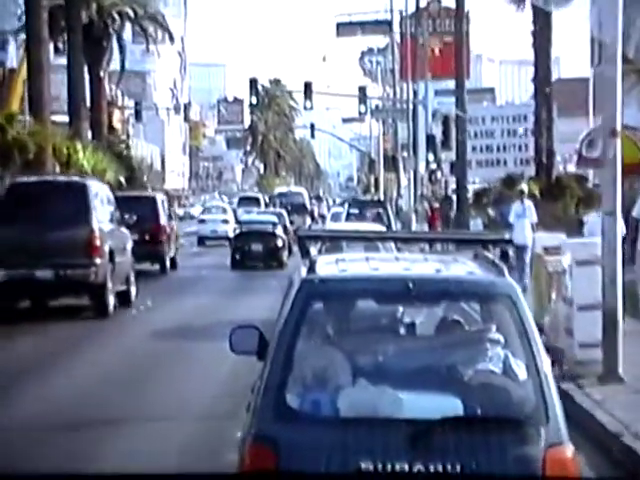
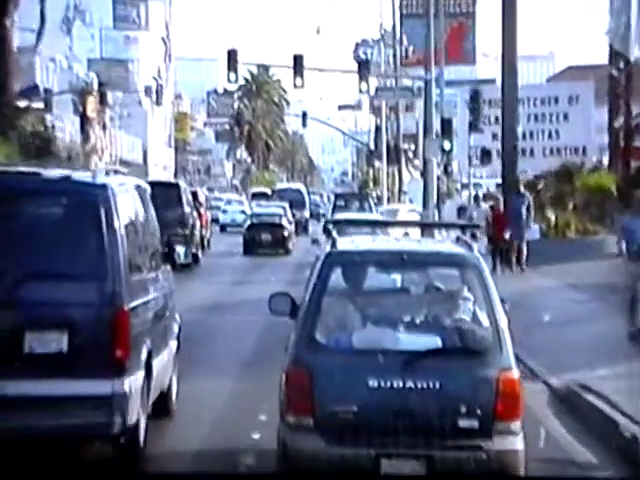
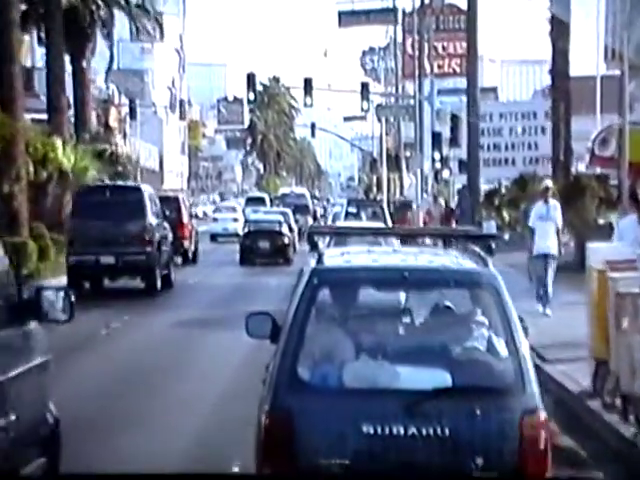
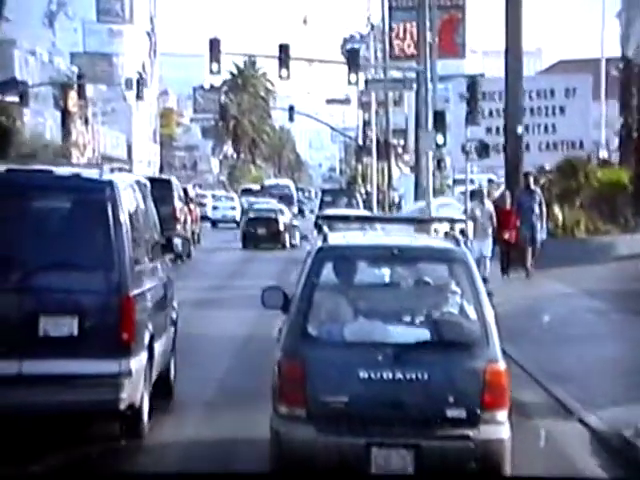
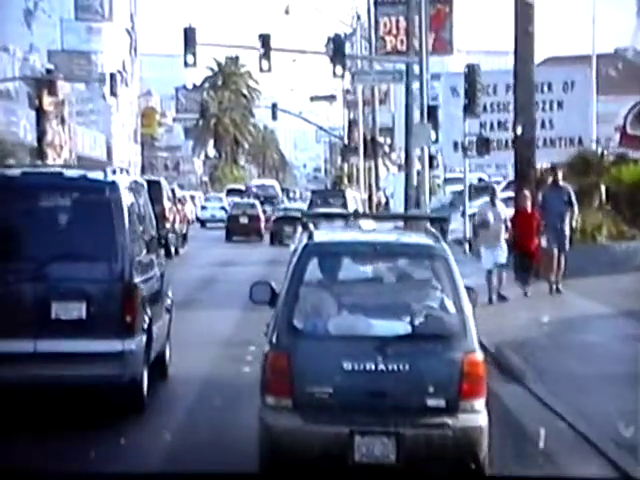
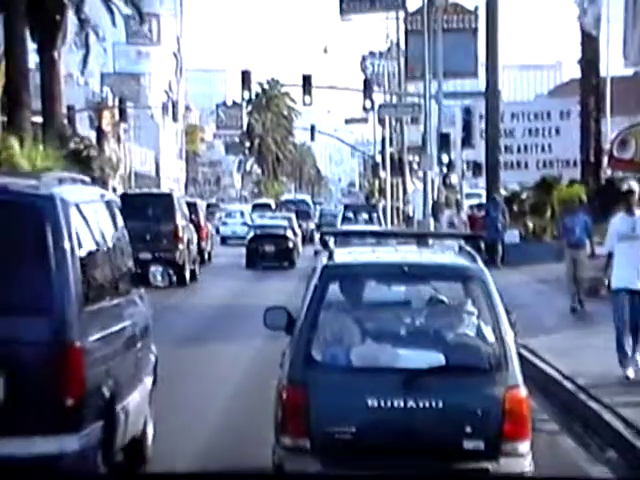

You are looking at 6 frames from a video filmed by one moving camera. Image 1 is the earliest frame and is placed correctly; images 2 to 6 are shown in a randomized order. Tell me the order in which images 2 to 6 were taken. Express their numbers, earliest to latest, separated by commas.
3, 6, 2, 4, 5
